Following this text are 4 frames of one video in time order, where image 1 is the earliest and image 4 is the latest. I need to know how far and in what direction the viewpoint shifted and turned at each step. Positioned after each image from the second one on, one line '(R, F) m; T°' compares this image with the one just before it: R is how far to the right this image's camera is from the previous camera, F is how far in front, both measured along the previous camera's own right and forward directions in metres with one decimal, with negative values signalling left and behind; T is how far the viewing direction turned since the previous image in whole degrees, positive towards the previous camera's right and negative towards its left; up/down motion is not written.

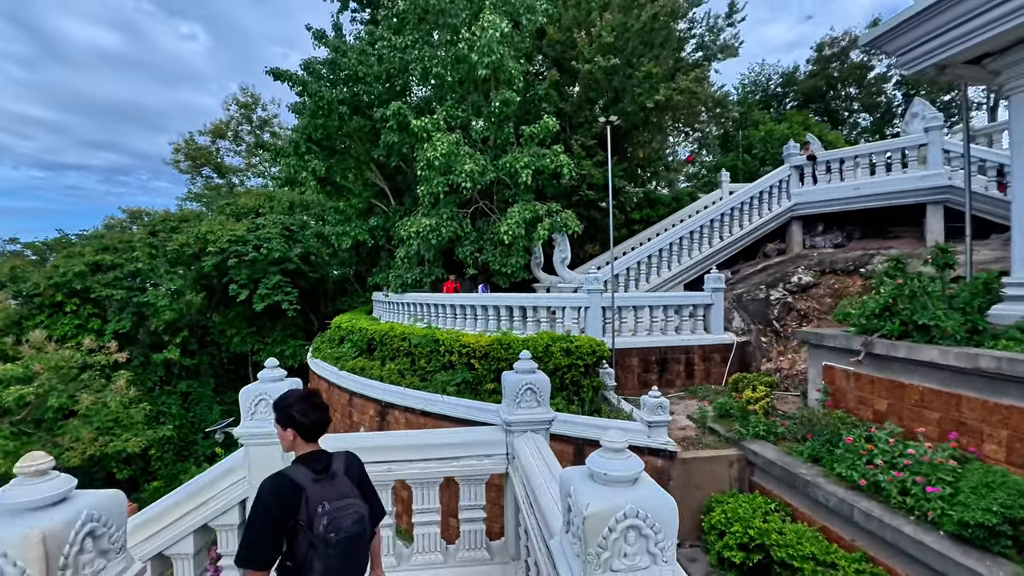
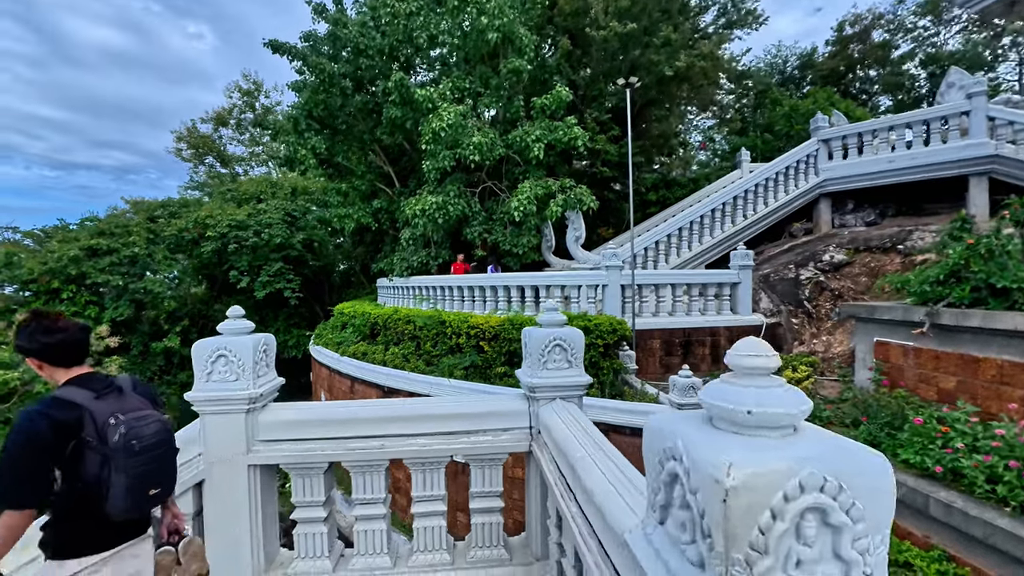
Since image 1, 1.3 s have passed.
(-0.1, +0.4) m; -1°
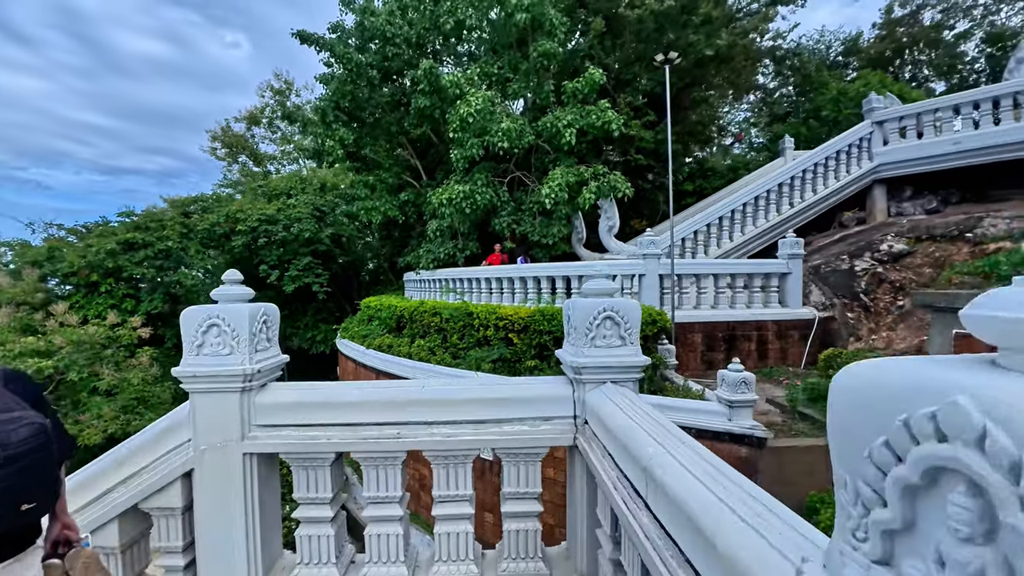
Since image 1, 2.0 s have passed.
(0.0, +0.3) m; -3°
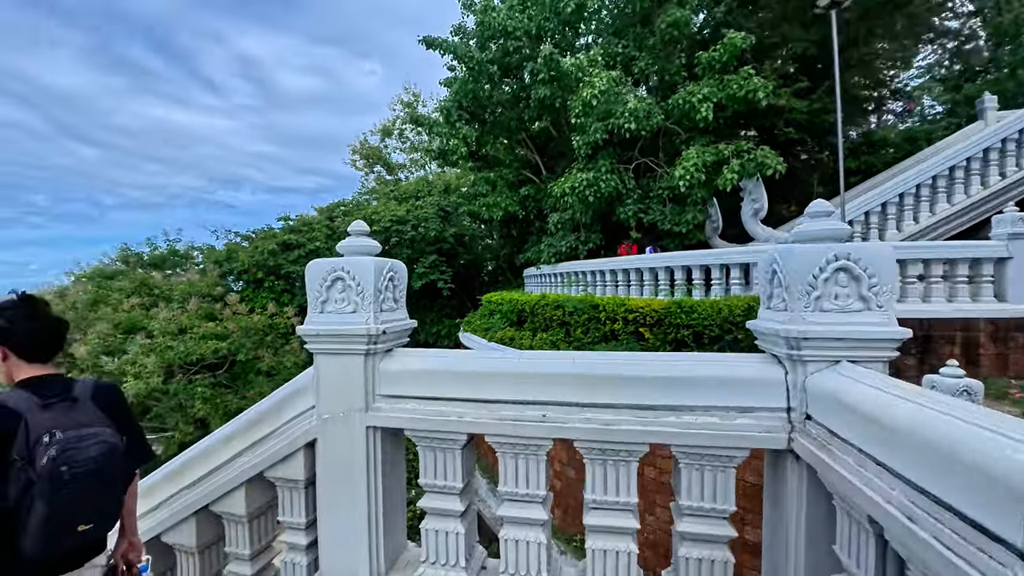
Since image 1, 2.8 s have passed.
(-0.1, +0.3) m; -14°
